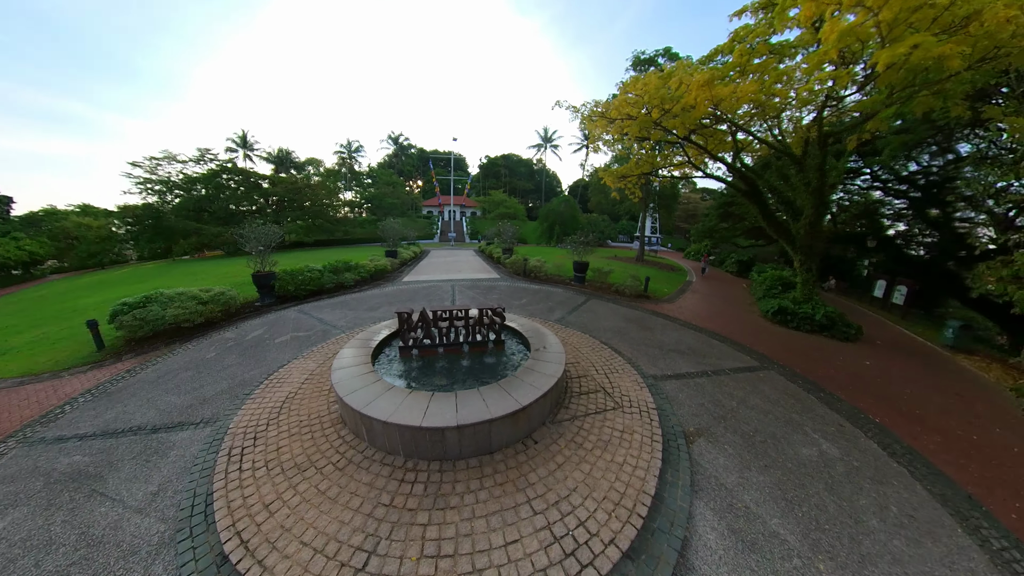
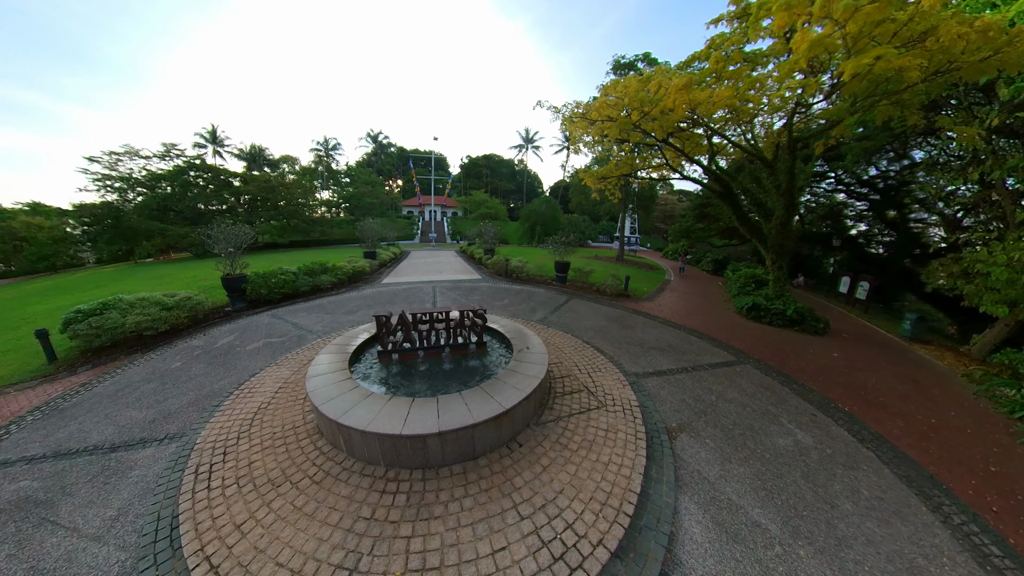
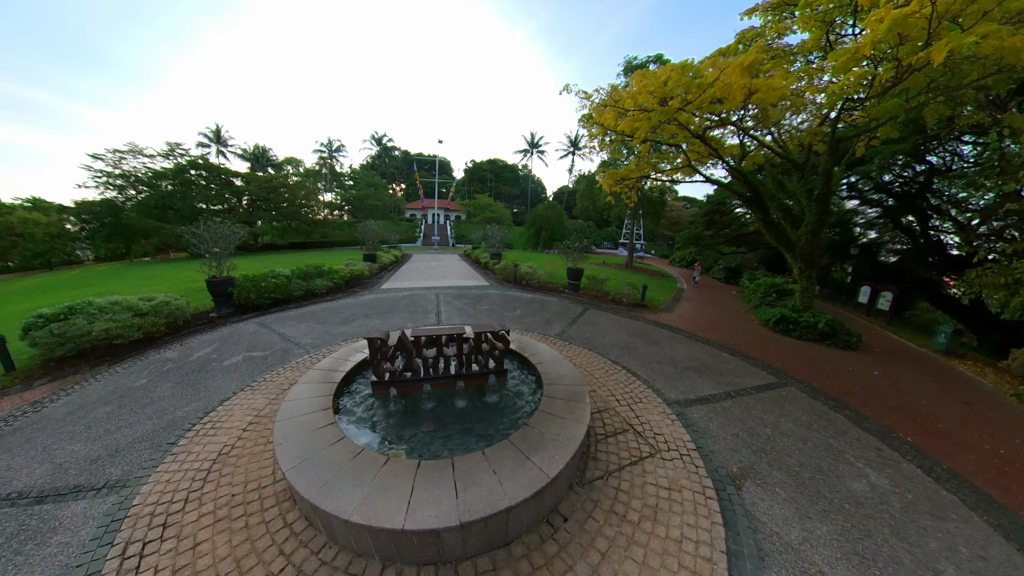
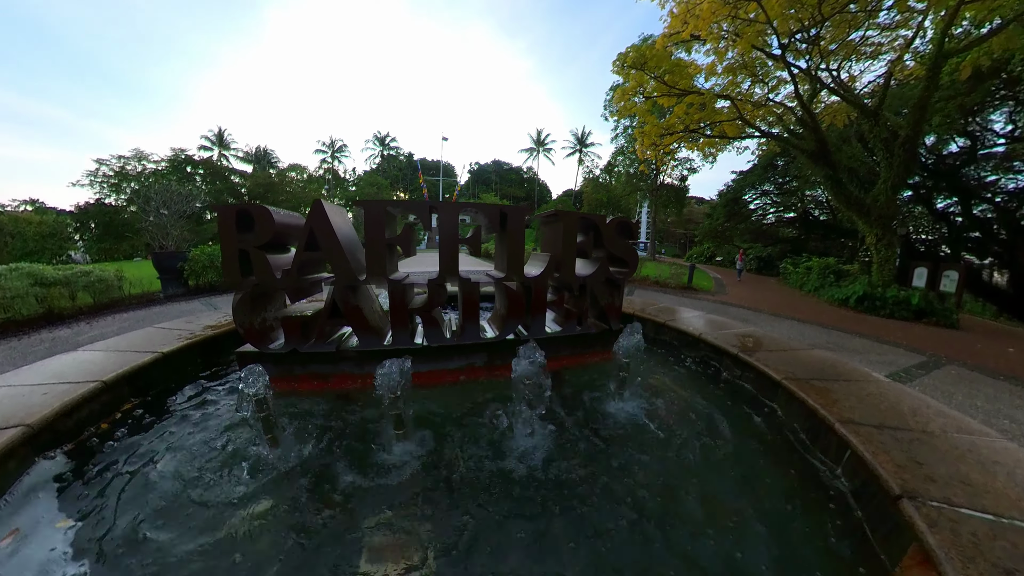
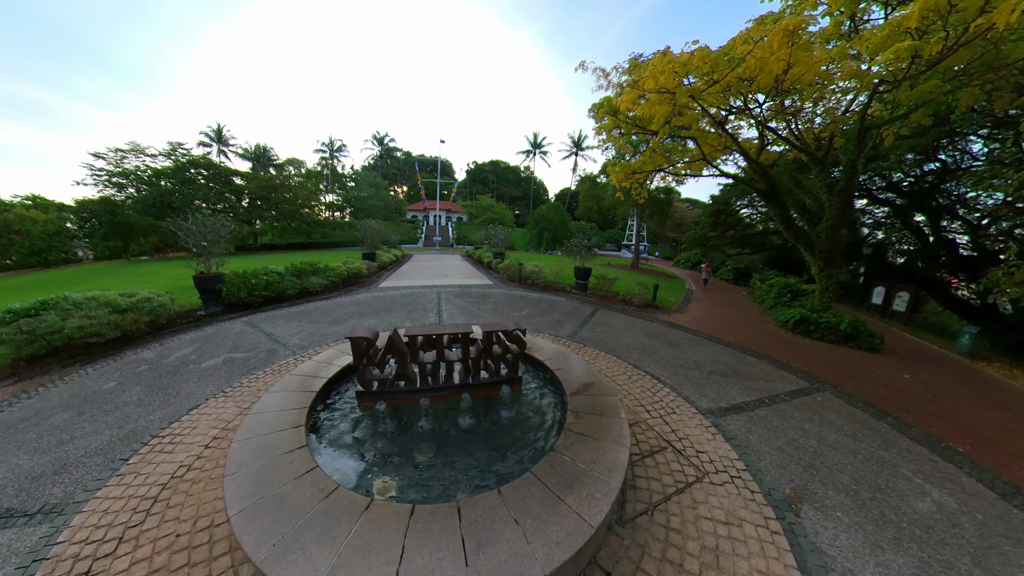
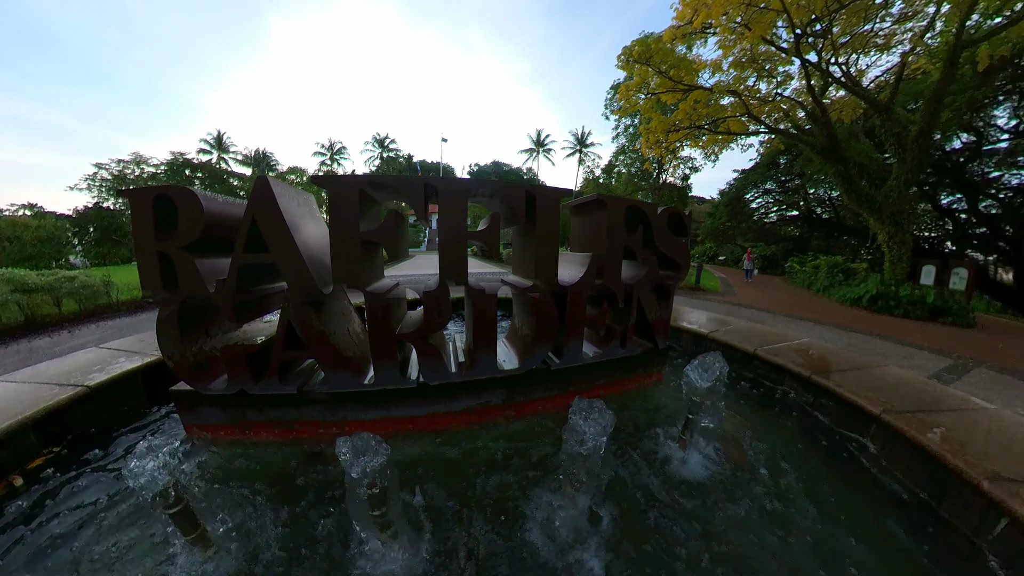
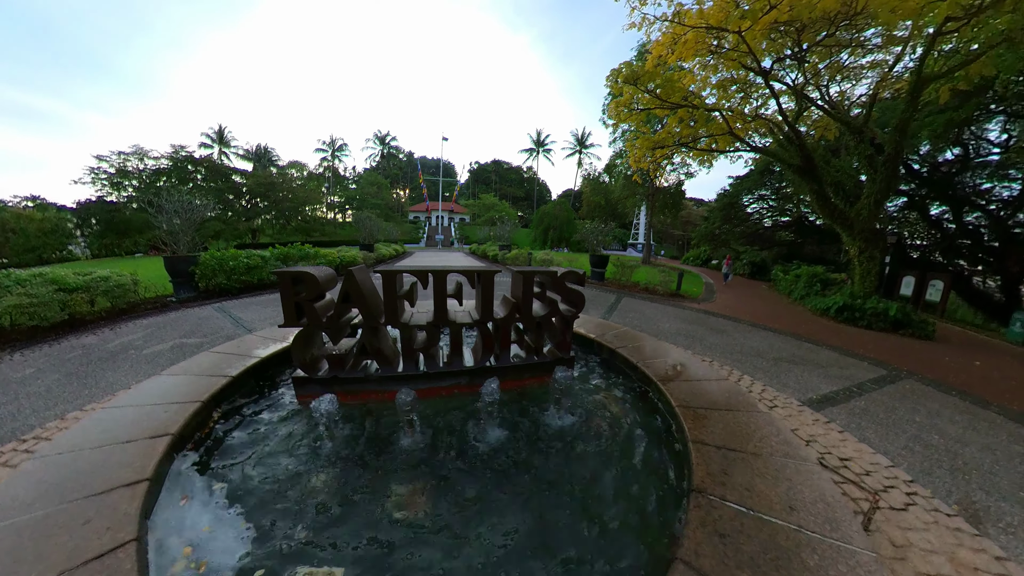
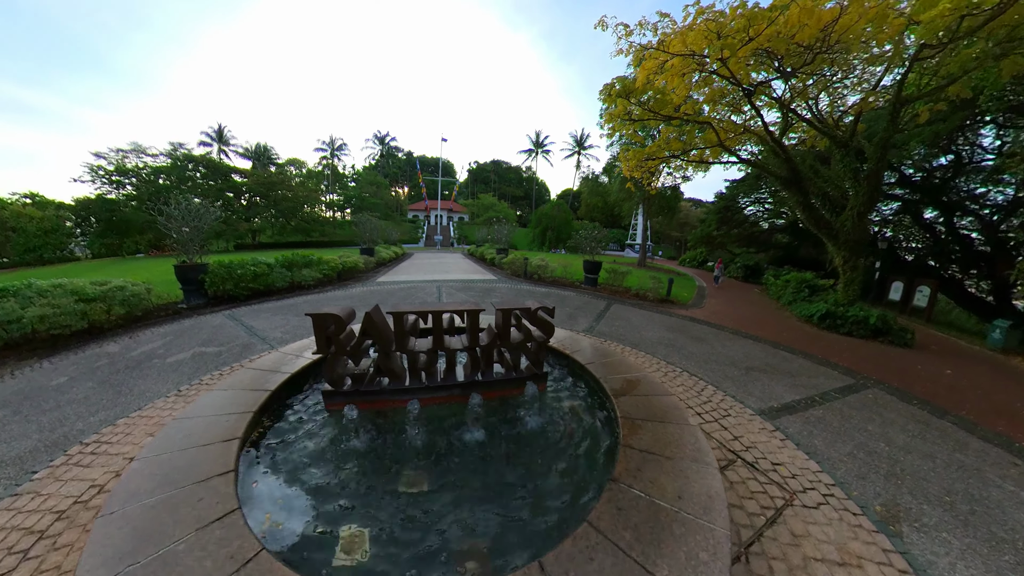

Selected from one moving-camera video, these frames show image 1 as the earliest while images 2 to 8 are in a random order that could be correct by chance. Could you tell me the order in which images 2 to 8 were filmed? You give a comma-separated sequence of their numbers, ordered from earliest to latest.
2, 3, 5, 8, 7, 4, 6
